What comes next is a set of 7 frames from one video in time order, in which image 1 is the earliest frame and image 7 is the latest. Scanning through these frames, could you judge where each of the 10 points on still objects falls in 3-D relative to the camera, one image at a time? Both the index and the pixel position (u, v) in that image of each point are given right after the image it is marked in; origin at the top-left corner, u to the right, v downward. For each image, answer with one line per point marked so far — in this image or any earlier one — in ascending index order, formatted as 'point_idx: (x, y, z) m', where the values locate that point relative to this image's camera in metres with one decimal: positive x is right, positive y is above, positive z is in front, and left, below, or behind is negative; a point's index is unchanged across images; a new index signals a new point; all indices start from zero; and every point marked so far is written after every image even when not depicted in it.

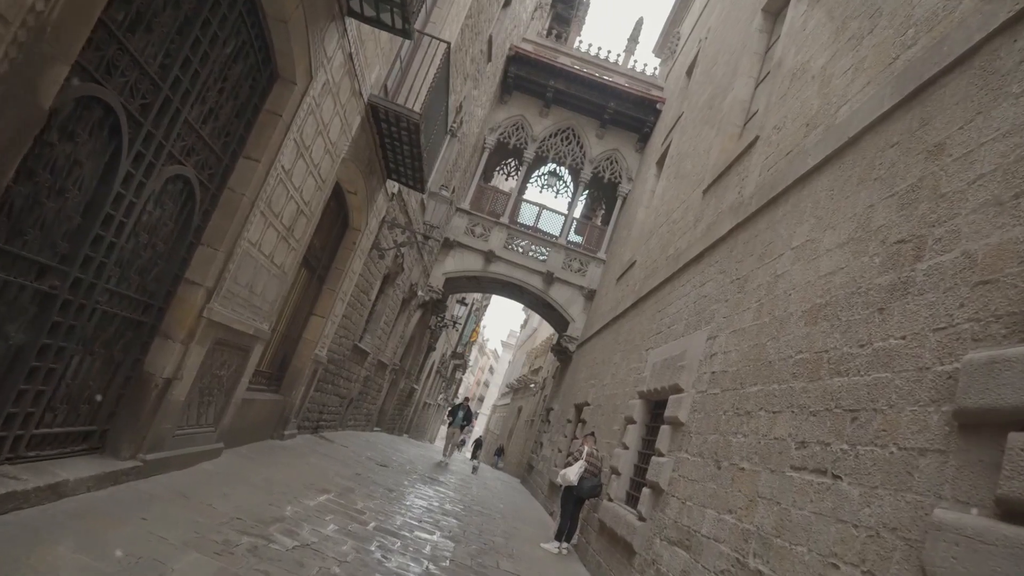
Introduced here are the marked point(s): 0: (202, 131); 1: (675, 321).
0: (-1.7, +0.9, +3.8) m
1: (+1.6, -0.3, +6.8) m
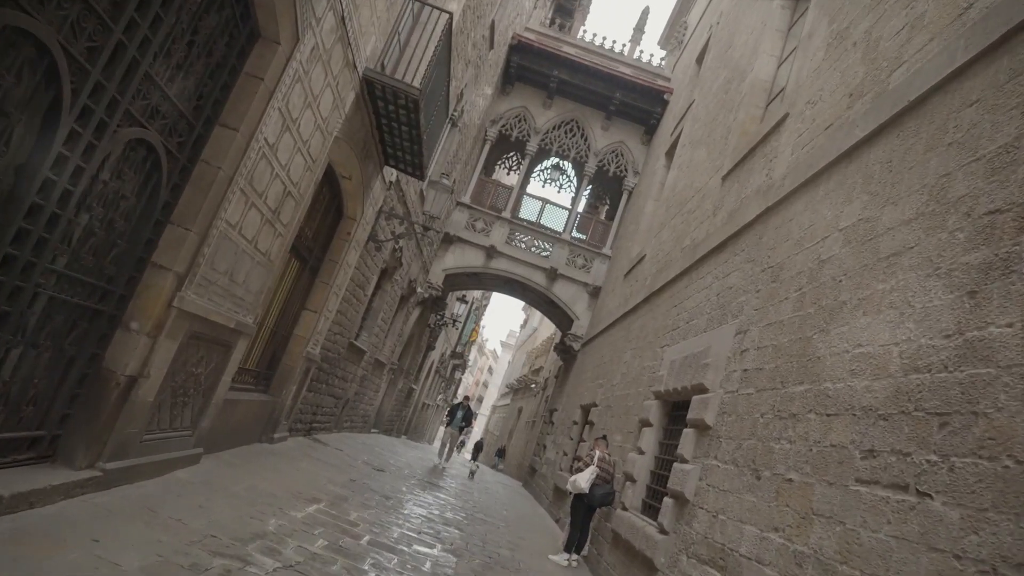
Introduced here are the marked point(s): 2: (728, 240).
0: (-1.7, +1.0, +3.3) m
1: (+1.7, -0.3, +6.3) m
2: (+1.9, +0.4, +6.1) m
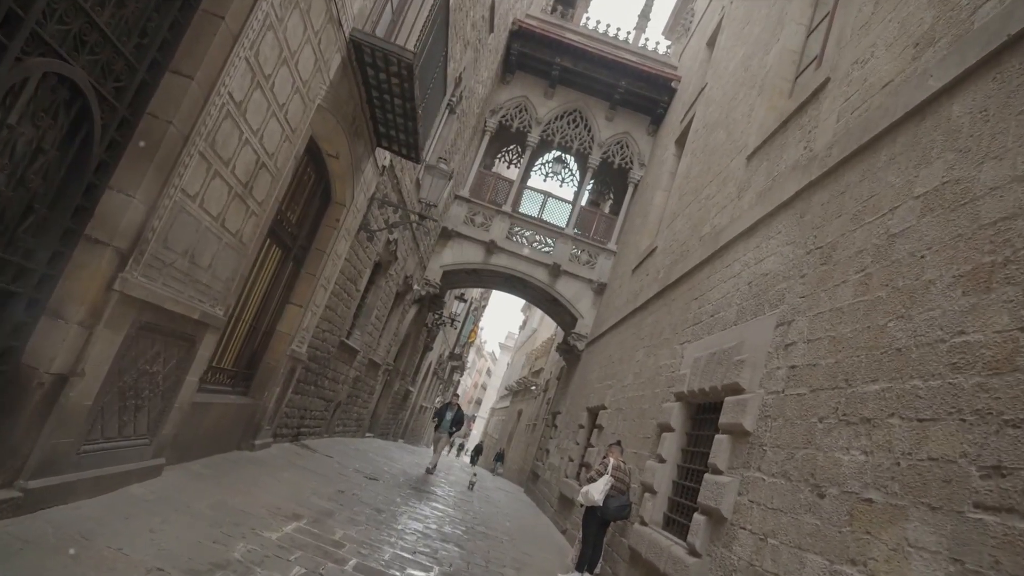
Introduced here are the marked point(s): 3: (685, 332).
0: (-1.6, +1.0, +2.7) m
1: (+1.7, -0.2, +5.6) m
2: (+2.0, +0.5, +5.5) m
3: (+1.6, -0.4, +6.6) m
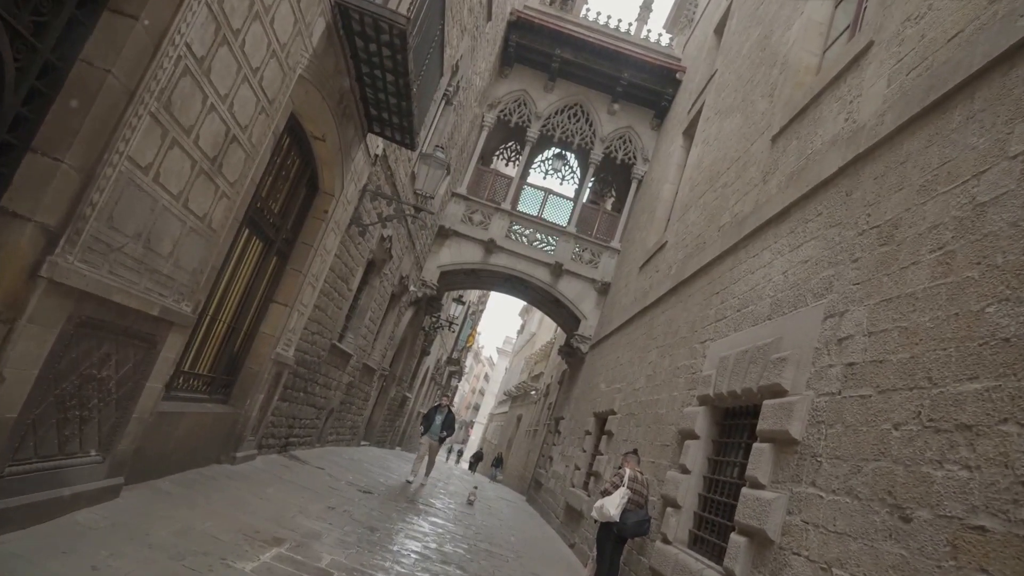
0: (-1.6, +1.1, +2.1) m
1: (+1.8, -0.1, +5.1) m
2: (+2.0, +0.6, +4.9) m
3: (+1.7, -0.4, +6.0) m
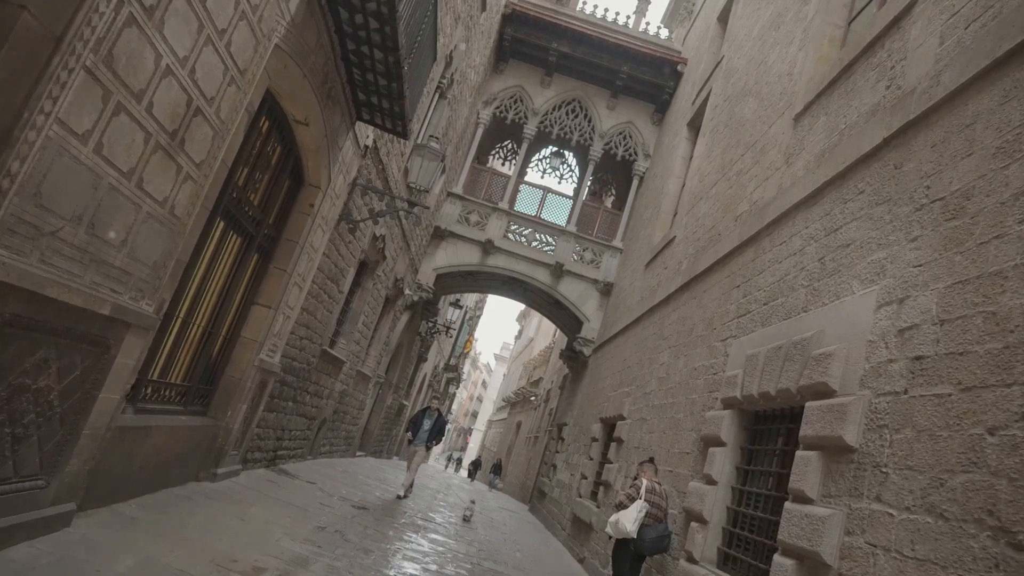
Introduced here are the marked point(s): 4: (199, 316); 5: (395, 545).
0: (-1.5, +1.1, +1.6) m
1: (+1.8, 0.0, +4.6) m
2: (+2.0, +0.7, +4.4) m
3: (+1.7, -0.3, +5.5) m
4: (-2.2, -0.2, +4.9) m
5: (-1.0, -2.1, +5.7) m
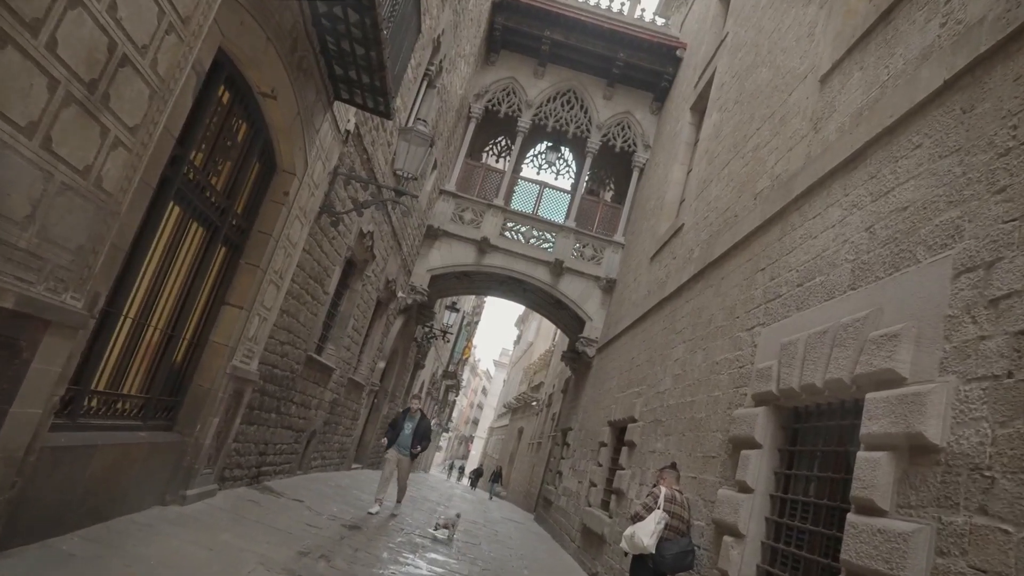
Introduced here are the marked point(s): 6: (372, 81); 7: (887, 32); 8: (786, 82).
0: (-1.5, +1.2, +1.0) m
1: (+1.8, +0.1, +4.0) m
2: (+2.0, +0.8, +3.9) m
3: (+1.7, -0.2, +4.9) m
4: (-2.2, -0.2, +4.3) m
5: (-0.9, -2.1, +5.0) m
6: (-1.1, +1.6, +5.2) m
7: (+2.2, +1.5, +4.1) m
8: (+2.3, +1.7, +5.8) m
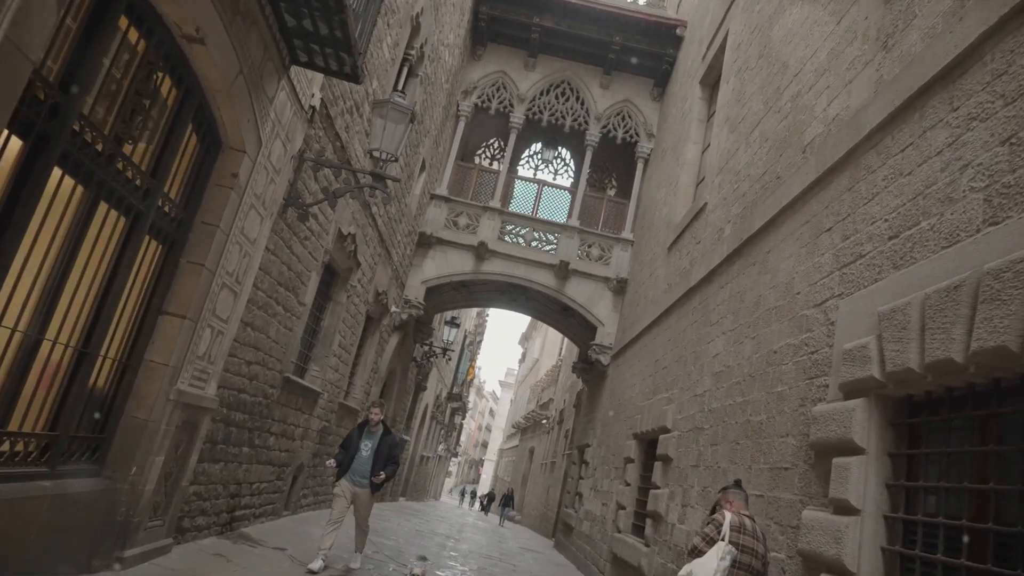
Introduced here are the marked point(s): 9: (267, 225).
0: (-1.6, +1.3, +0.1) m
1: (+1.8, +0.3, +3.0) m
2: (+2.0, +1.0, +2.9) m
3: (+1.8, 0.0, +3.9) m
4: (-2.1, -0.2, +3.3) m
5: (-0.7, -2.0, +4.0) m
6: (-1.1, +1.6, +4.3) m
7: (+2.2, +1.8, +3.1) m
8: (+2.2, +1.9, +4.8) m
9: (-1.8, +0.5, +5.1) m
